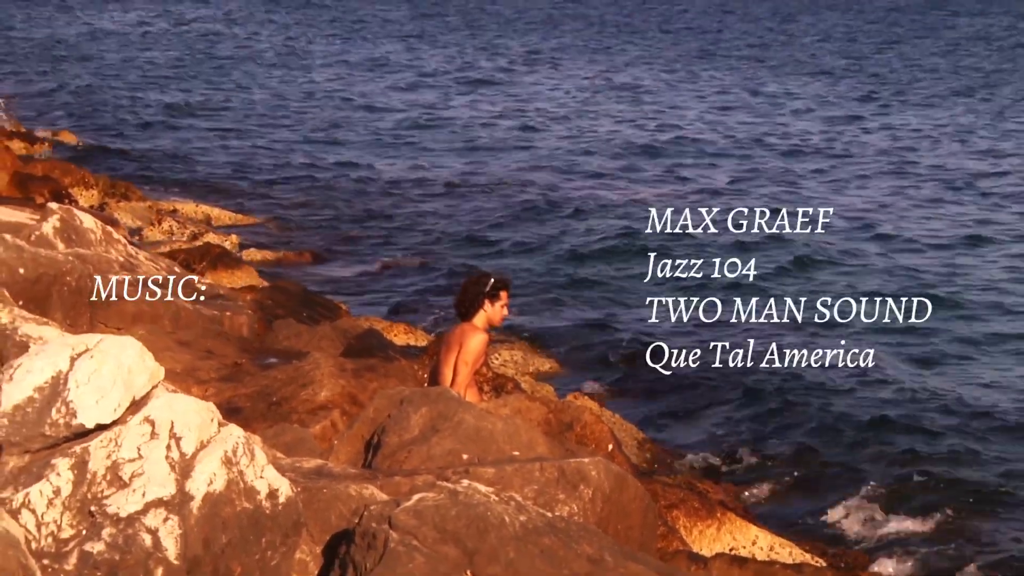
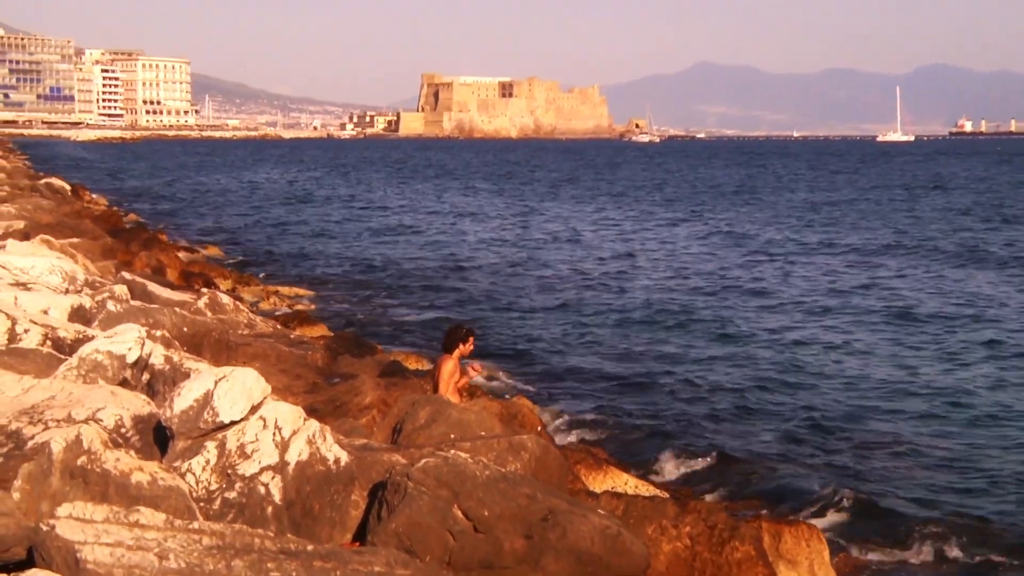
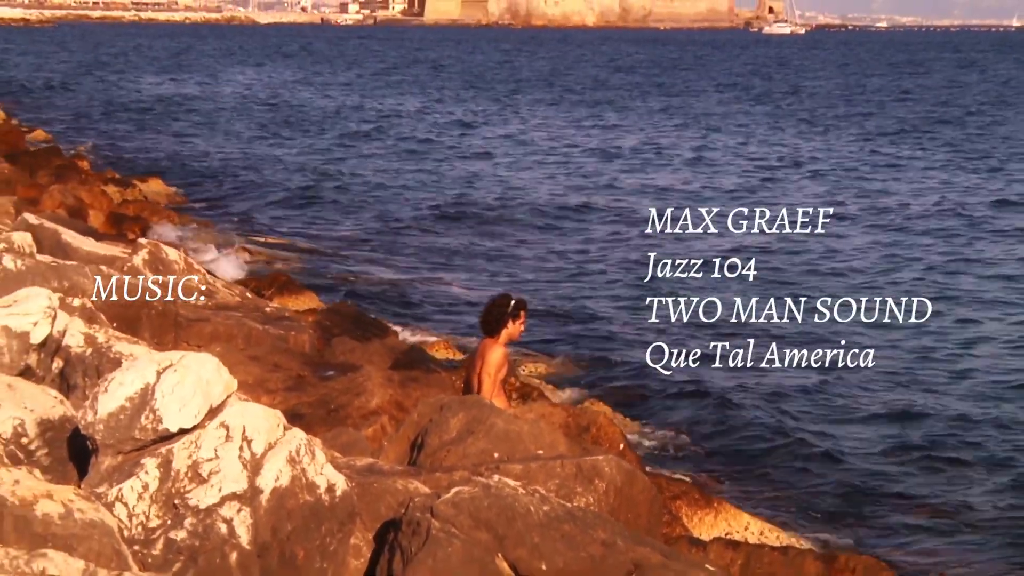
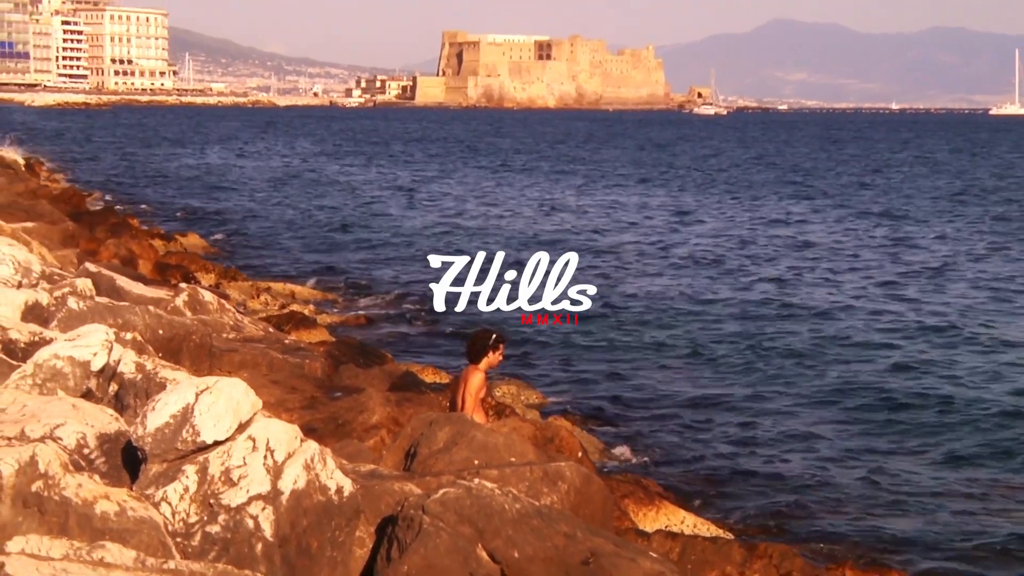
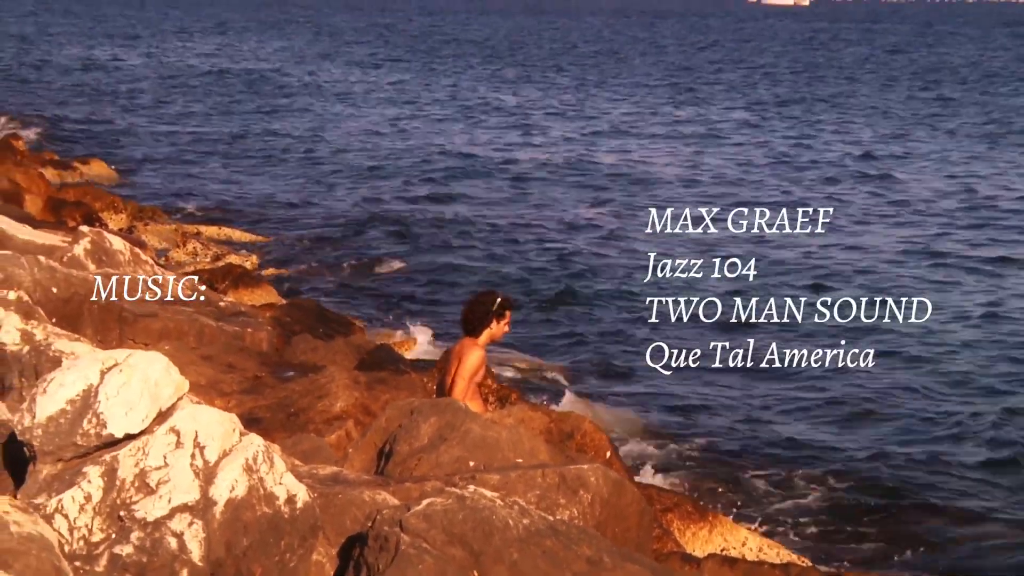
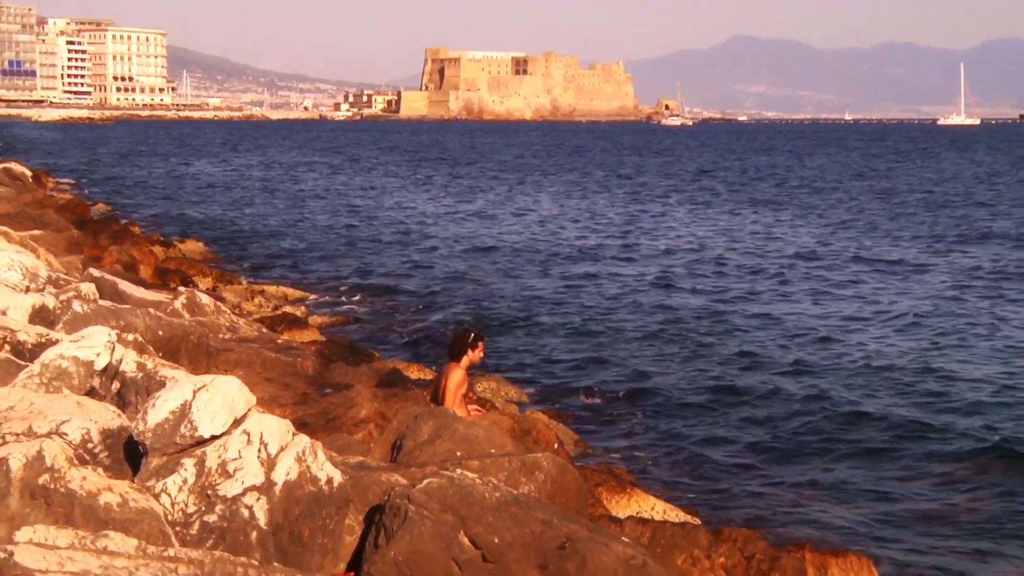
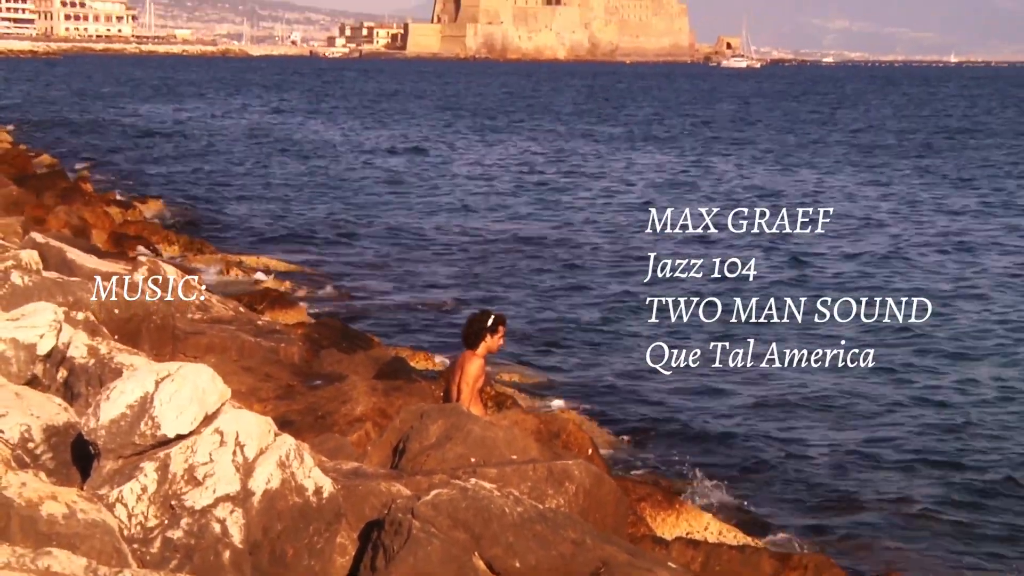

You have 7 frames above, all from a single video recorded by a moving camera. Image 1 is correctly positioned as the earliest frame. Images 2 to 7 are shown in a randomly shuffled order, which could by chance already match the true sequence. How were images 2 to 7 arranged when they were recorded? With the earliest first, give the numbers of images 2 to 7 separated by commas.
5, 3, 7, 4, 6, 2
